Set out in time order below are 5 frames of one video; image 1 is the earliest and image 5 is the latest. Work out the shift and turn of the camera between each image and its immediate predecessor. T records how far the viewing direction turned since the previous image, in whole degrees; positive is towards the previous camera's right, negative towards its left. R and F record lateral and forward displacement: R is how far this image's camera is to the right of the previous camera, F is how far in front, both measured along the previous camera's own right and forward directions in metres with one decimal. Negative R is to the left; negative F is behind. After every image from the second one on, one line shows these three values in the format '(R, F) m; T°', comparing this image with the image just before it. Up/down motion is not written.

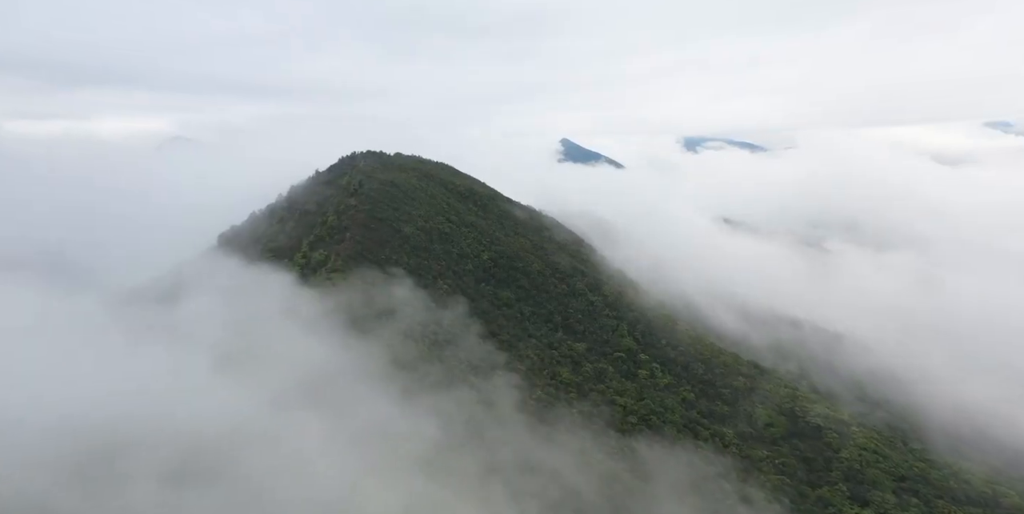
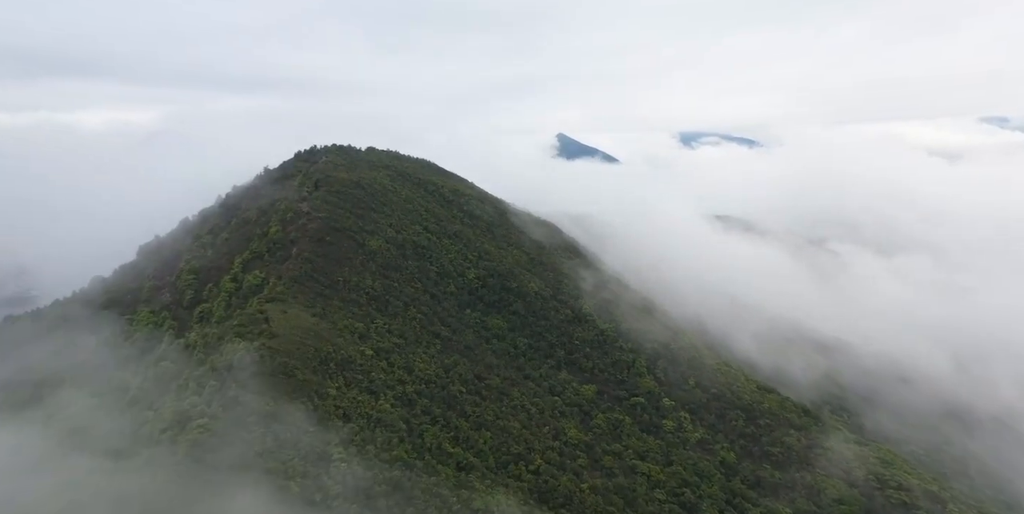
(+0.5, +13.3) m; 0°
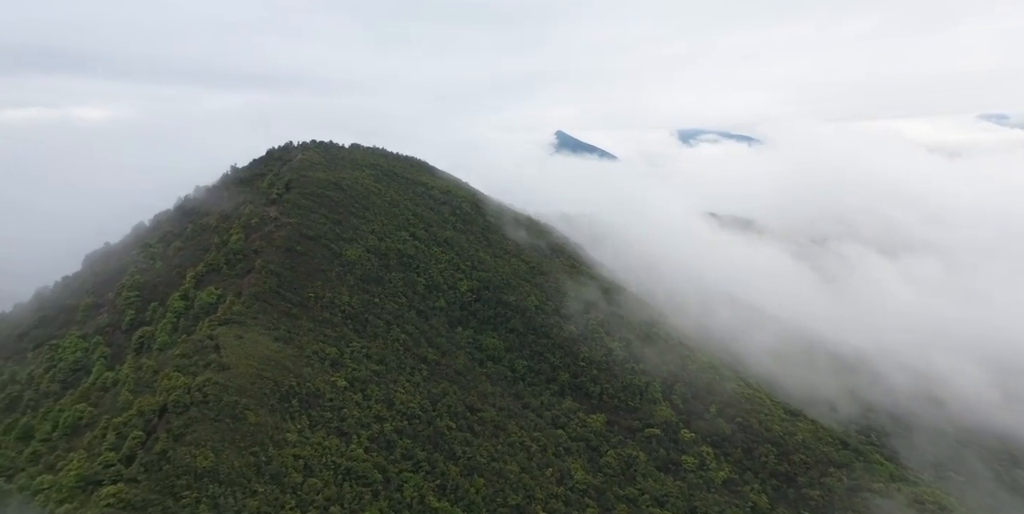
(+0.2, +6.6) m; 0°
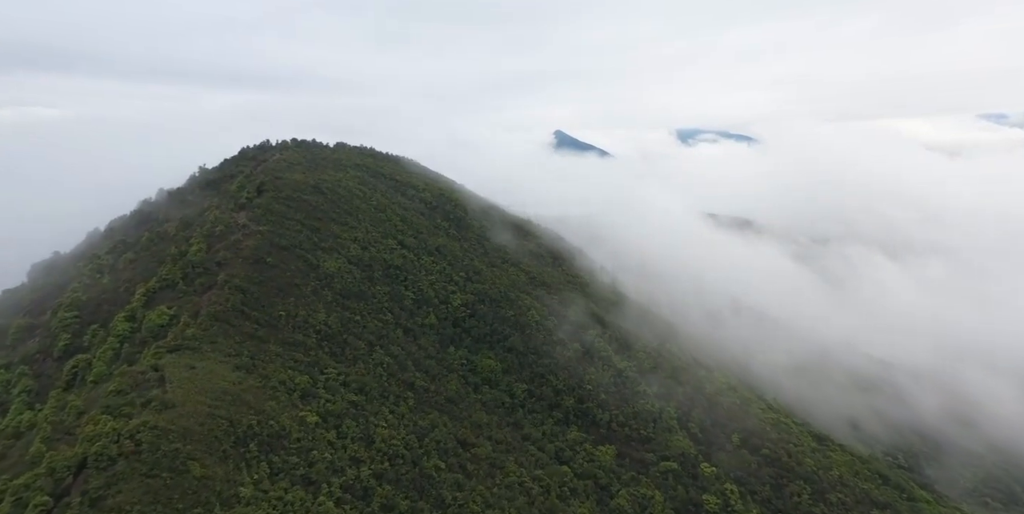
(+0.1, +5.2) m; 0°
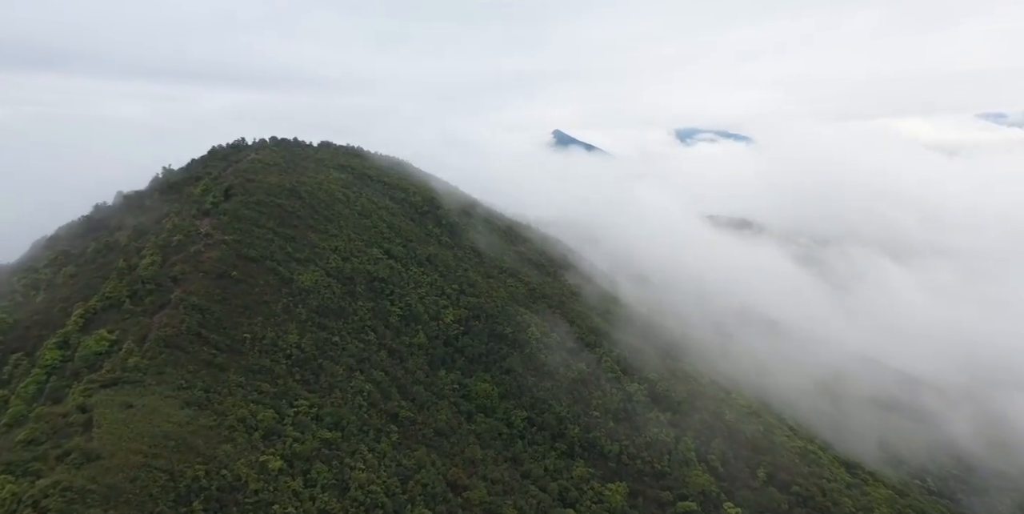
(+0.1, +4.8) m; 0°
